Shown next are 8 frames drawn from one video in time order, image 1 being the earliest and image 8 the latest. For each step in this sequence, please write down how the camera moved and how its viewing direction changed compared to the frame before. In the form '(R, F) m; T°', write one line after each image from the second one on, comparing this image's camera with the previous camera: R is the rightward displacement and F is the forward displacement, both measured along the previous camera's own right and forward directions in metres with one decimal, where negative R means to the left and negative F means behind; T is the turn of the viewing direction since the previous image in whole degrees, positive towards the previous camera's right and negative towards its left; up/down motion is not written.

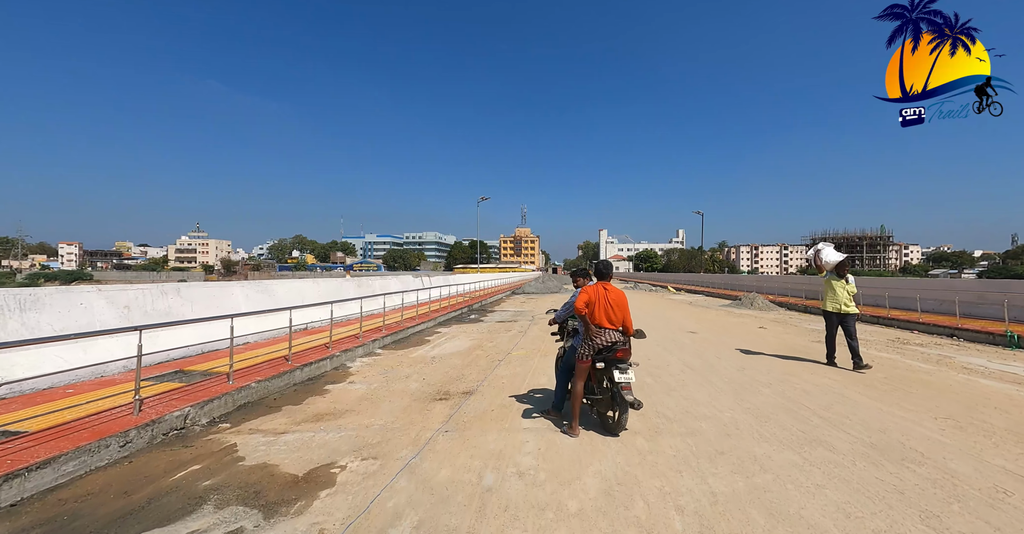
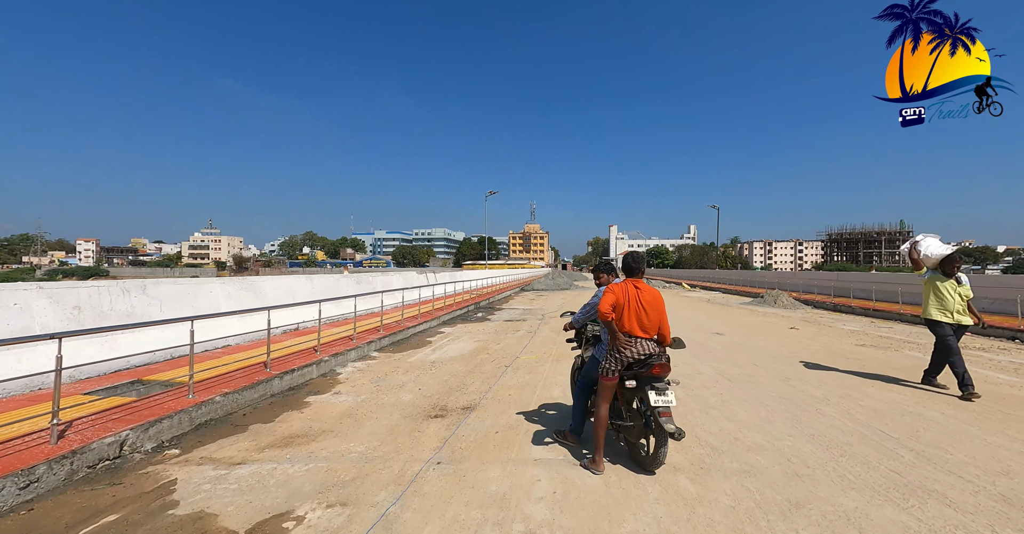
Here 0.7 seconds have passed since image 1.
(0.0, +0.9) m; -1°
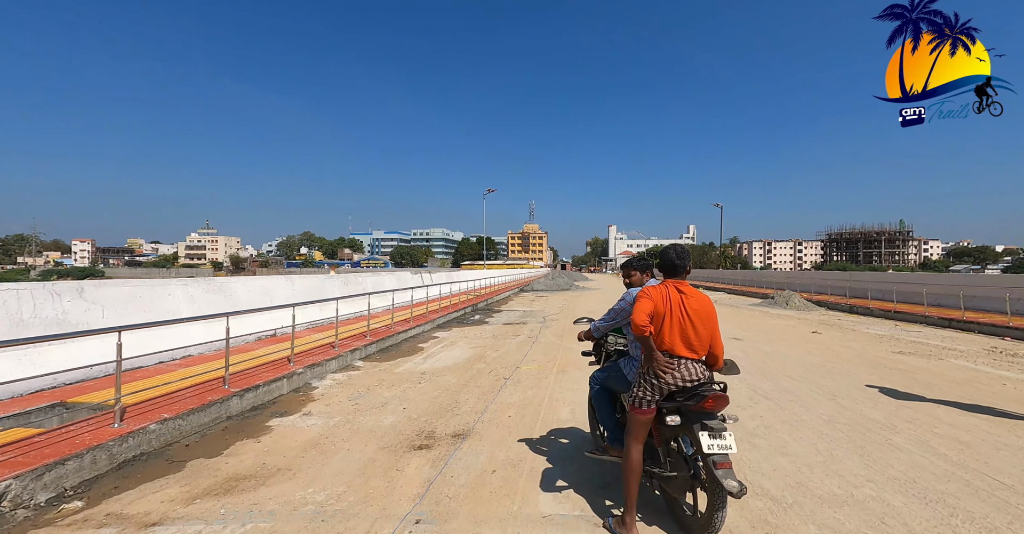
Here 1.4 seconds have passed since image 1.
(0.0, +0.9) m; 0°
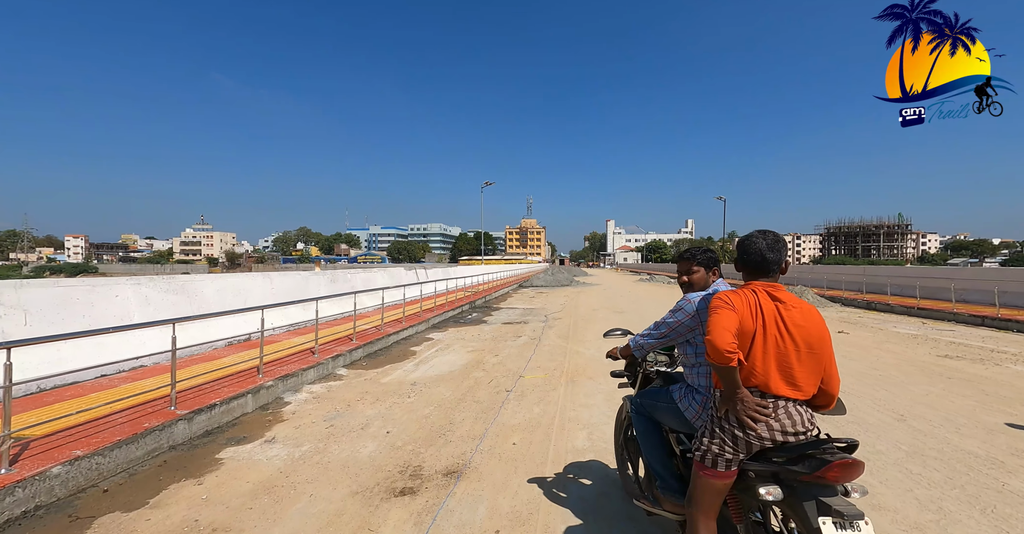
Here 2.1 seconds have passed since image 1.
(-0.1, +0.9) m; 0°
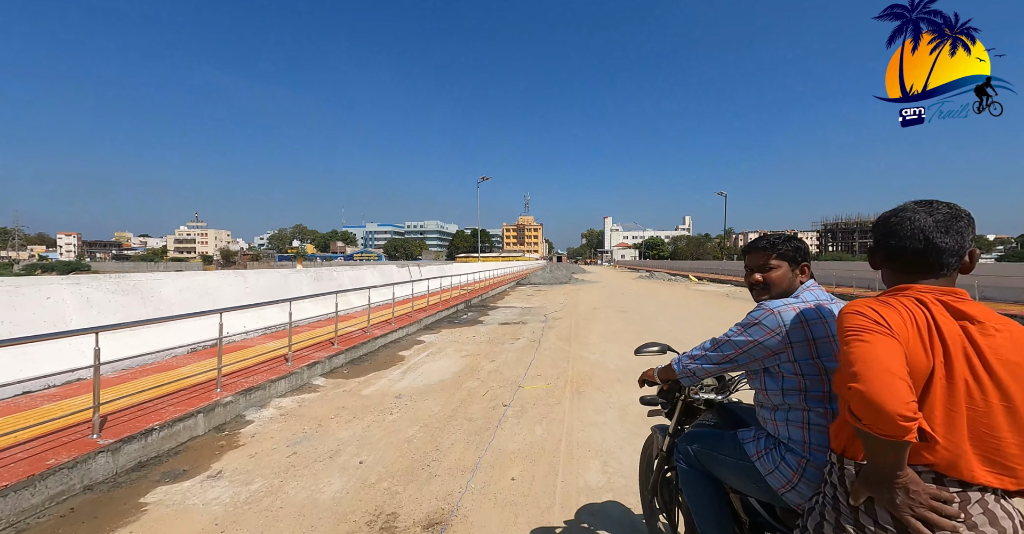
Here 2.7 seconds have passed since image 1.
(0.0, +0.7) m; 0°
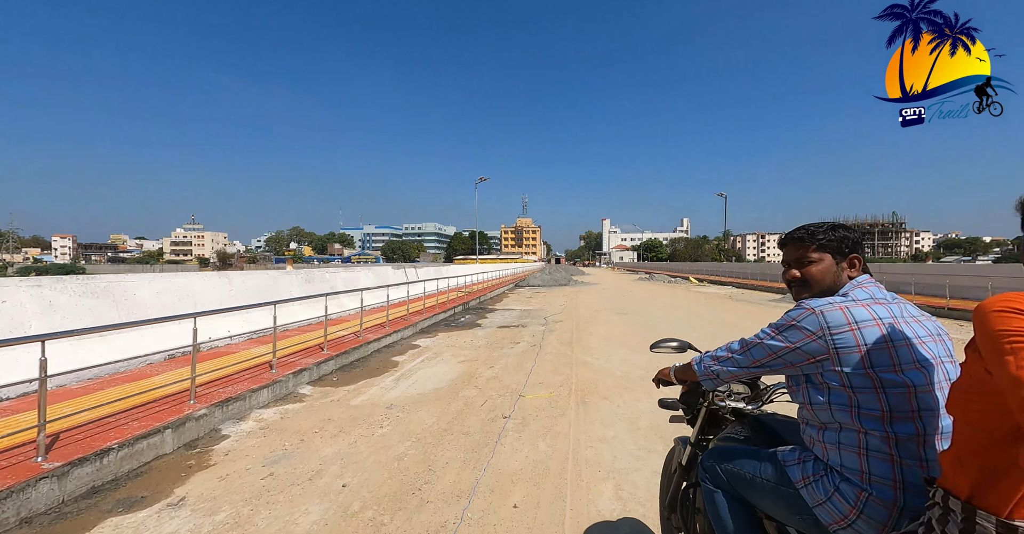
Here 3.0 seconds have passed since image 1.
(0.0, +0.4) m; 0°
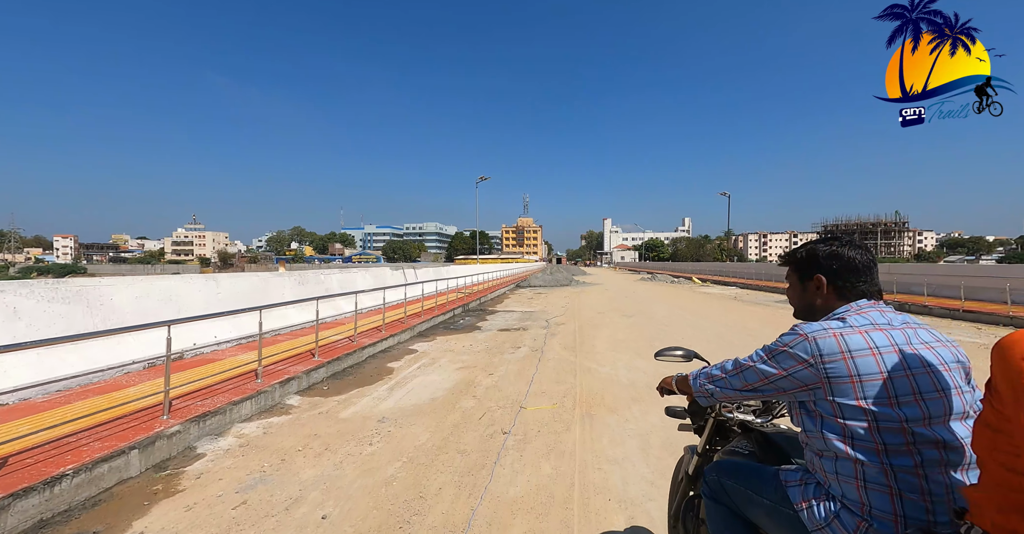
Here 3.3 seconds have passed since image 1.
(0.0, +0.4) m; 0°
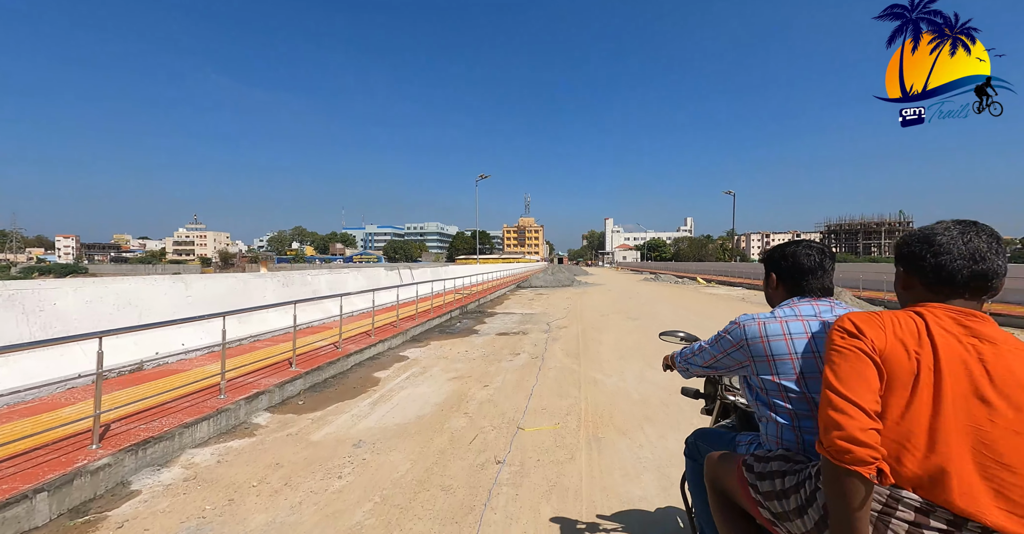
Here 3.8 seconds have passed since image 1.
(+0.1, +0.6) m; 0°
